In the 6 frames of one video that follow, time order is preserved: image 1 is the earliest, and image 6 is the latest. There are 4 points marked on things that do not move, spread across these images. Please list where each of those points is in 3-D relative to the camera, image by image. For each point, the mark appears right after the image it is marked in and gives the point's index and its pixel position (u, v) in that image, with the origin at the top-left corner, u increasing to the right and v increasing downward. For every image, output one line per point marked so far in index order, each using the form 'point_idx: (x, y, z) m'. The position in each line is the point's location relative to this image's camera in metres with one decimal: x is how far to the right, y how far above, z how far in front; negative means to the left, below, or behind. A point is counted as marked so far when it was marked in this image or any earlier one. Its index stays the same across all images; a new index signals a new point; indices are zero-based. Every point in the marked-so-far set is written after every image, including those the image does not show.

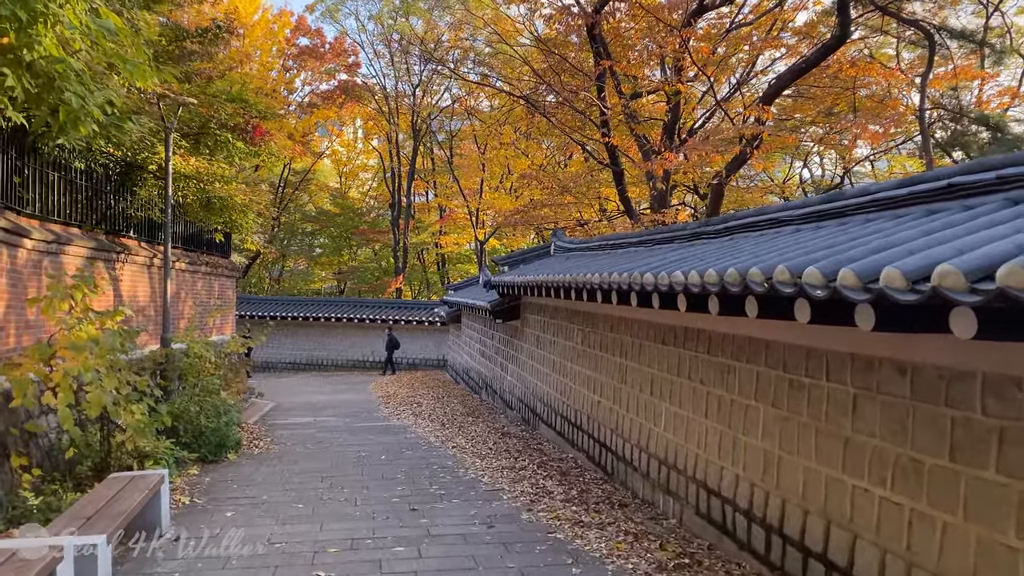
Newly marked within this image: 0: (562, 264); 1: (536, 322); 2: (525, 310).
0: (+0.5, +0.3, +9.5) m
1: (+0.3, -0.4, +9.8) m
2: (+0.2, -0.2, +10.4) m
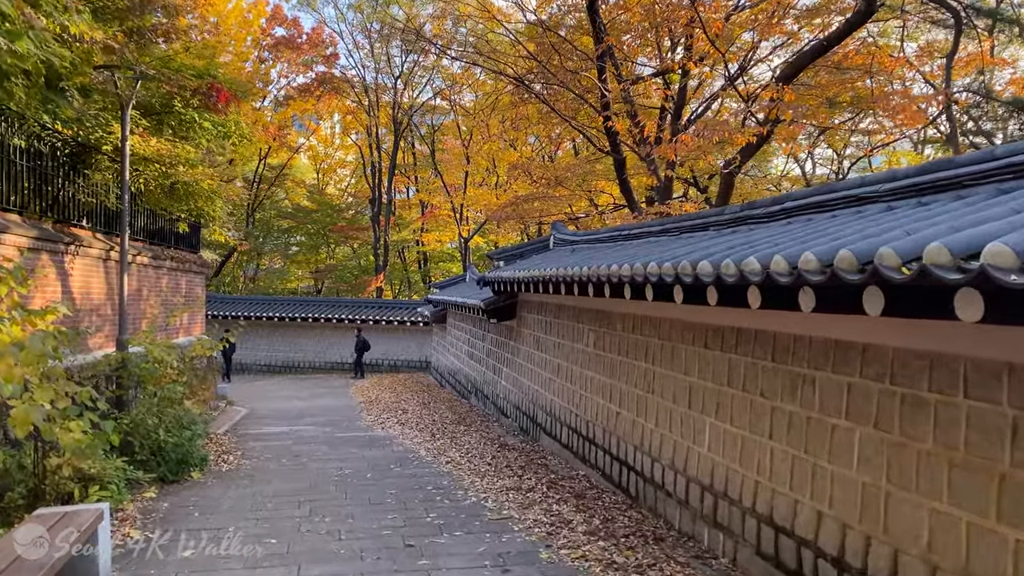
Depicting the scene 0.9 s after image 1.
0: (+0.5, +0.3, +8.6) m
1: (+0.2, -0.3, +8.9) m
2: (+0.1, -0.2, +9.6) m
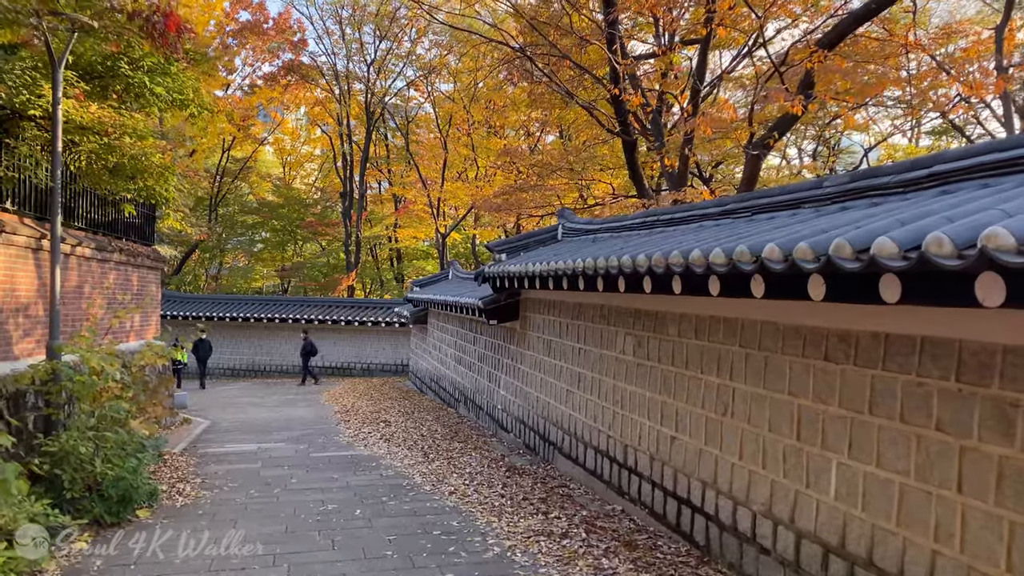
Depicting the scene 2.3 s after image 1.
0: (+0.6, +0.3, +7.4) m
1: (+0.3, -0.3, +7.7) m
2: (+0.2, -0.2, +8.3) m
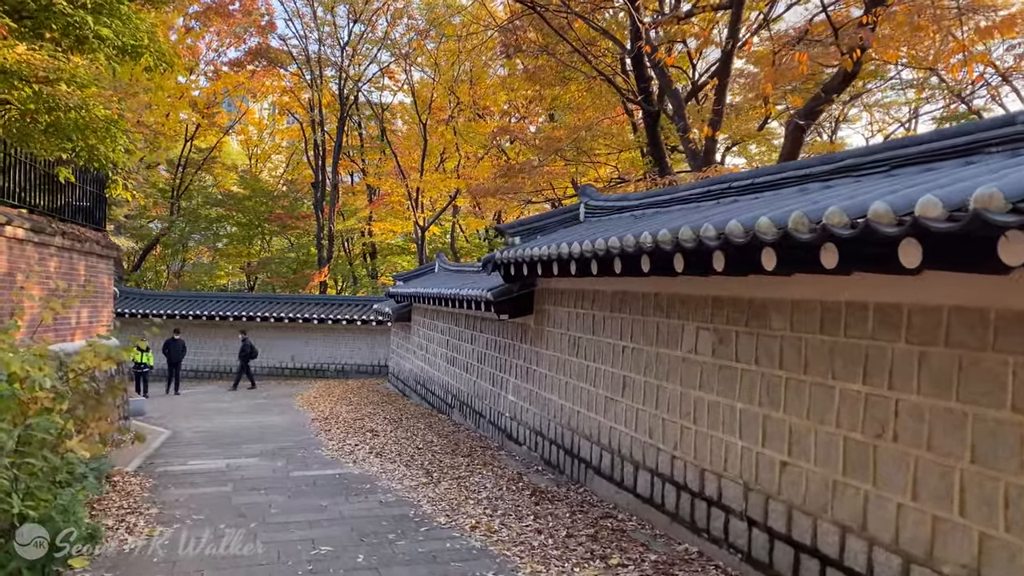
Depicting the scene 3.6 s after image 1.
0: (+0.7, +0.4, +6.2) m
1: (+0.4, -0.2, +6.5) m
2: (+0.3, -0.1, +7.1) m
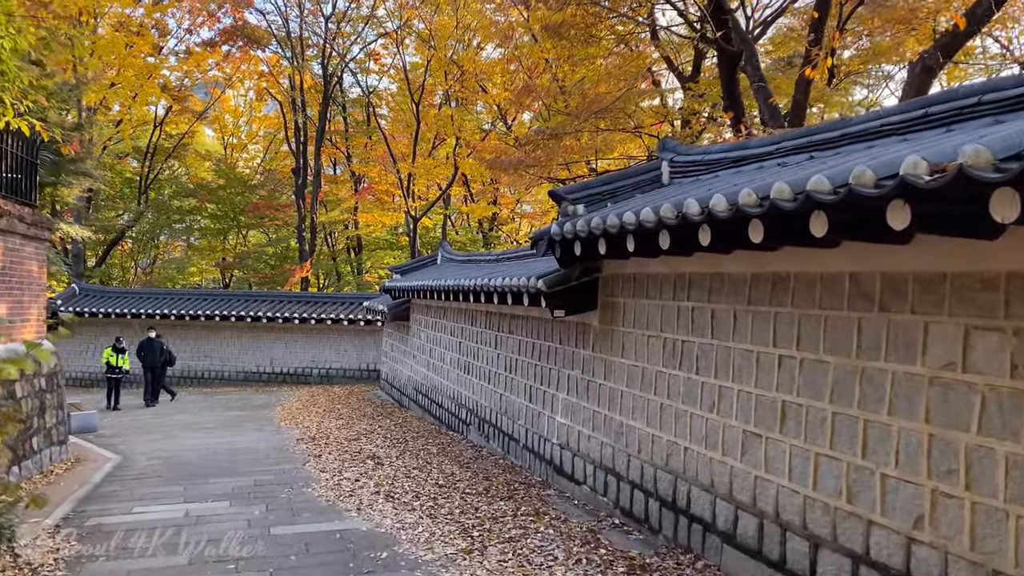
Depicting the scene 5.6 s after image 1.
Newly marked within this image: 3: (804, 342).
0: (+1.1, +0.5, +4.4) m
1: (+0.8, -0.1, +4.6) m
2: (+0.6, 0.0, +5.3) m
3: (+1.1, -0.2, +3.5) m
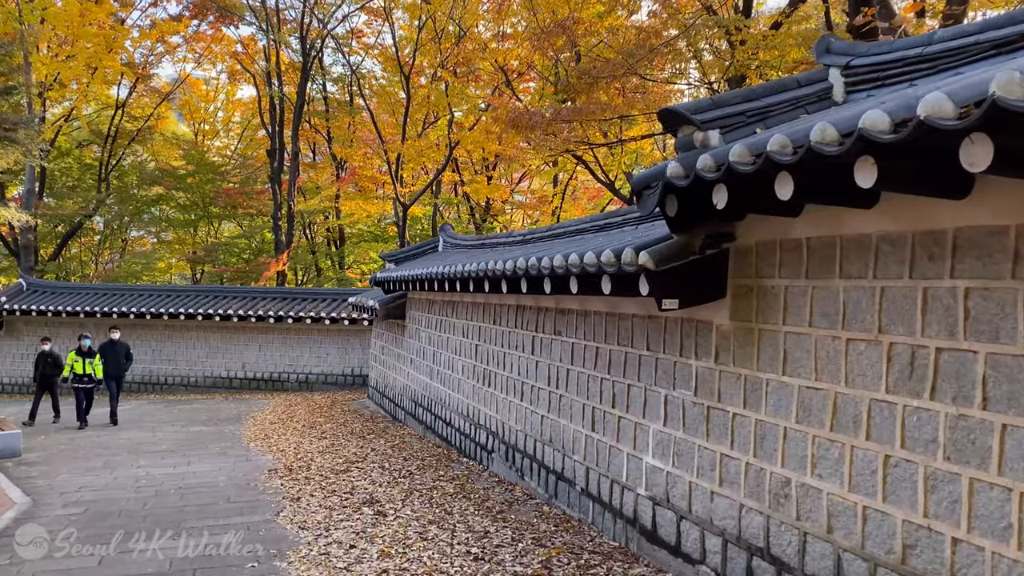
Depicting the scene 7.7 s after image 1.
0: (+1.5, +0.6, +2.4) m
1: (+1.2, 0.0, +2.7) m
2: (+1.0, +0.1, +3.3) m
3: (+1.5, -0.1, +1.6) m
